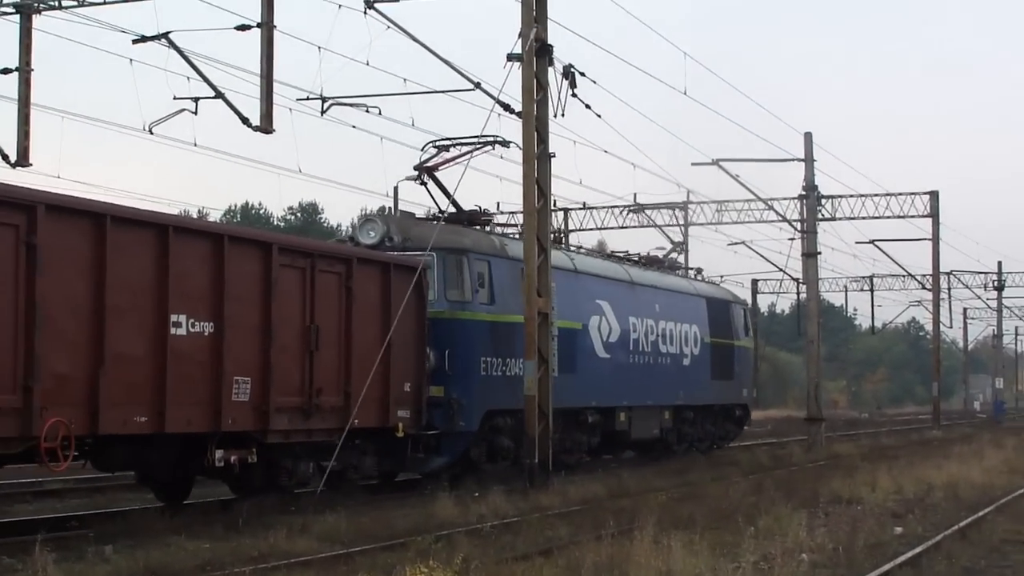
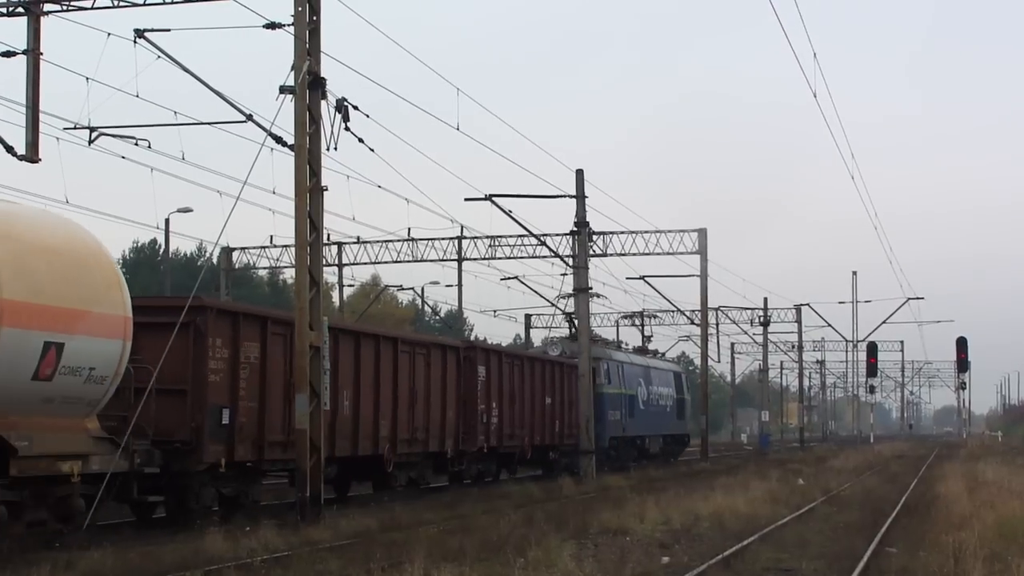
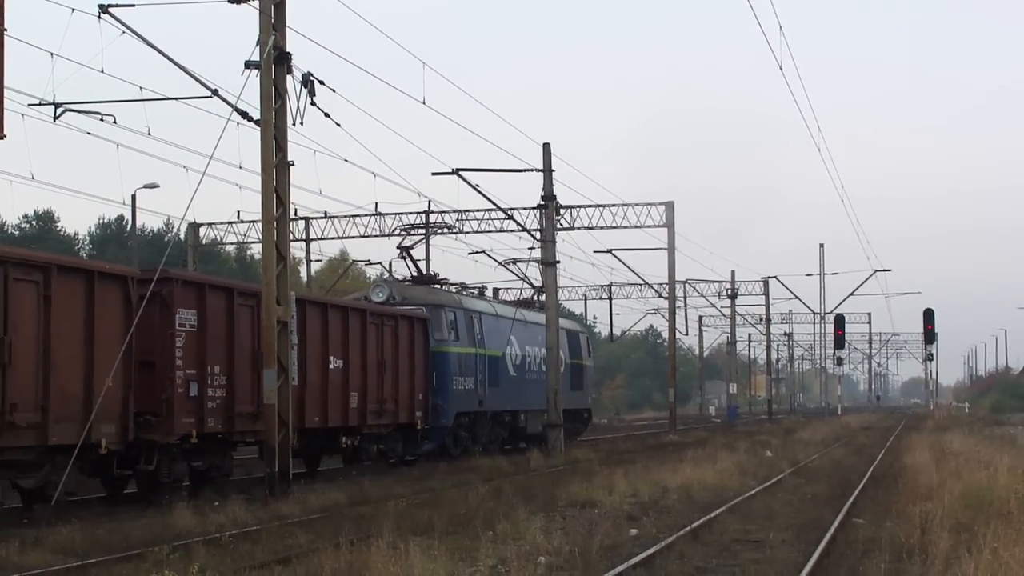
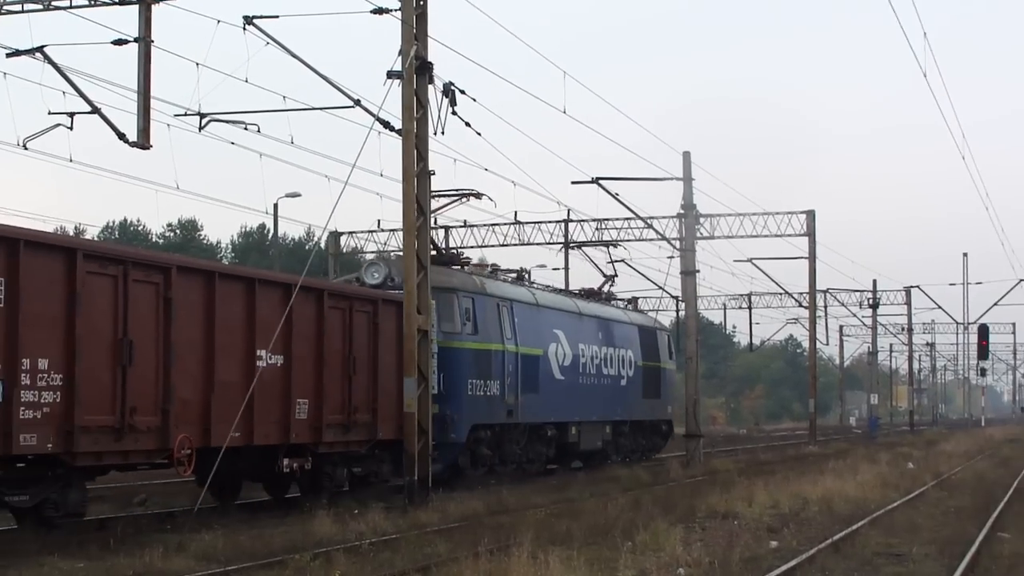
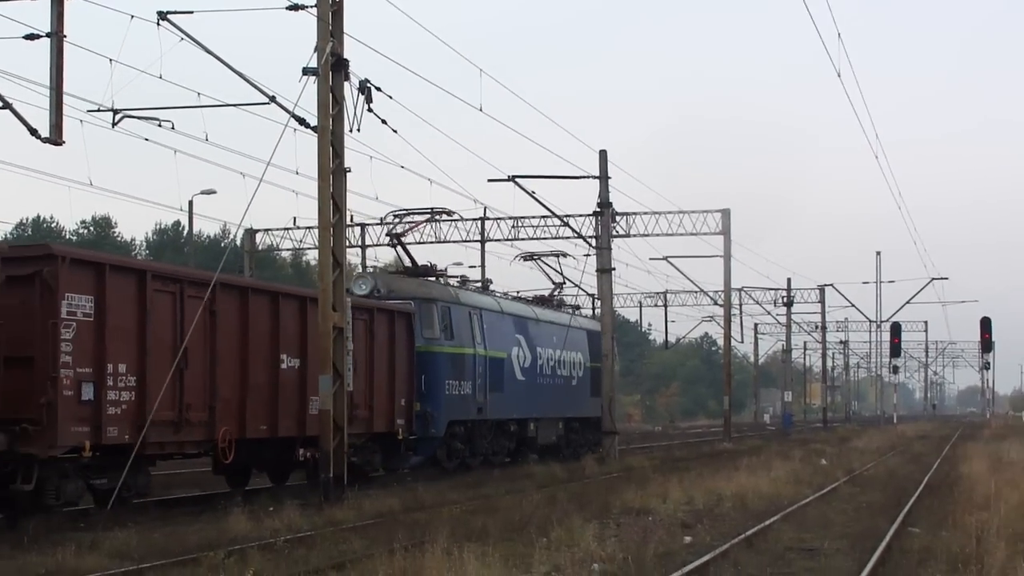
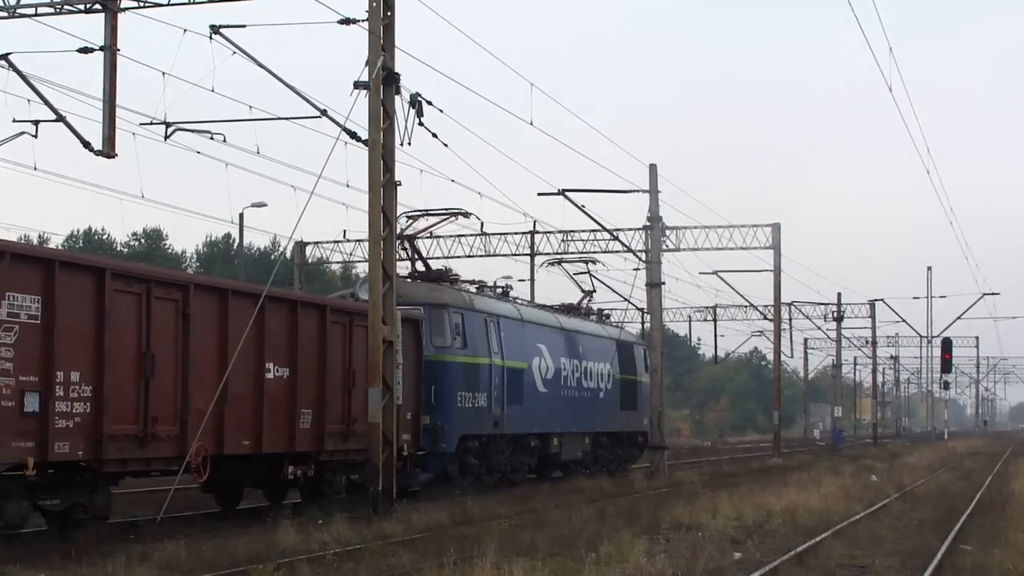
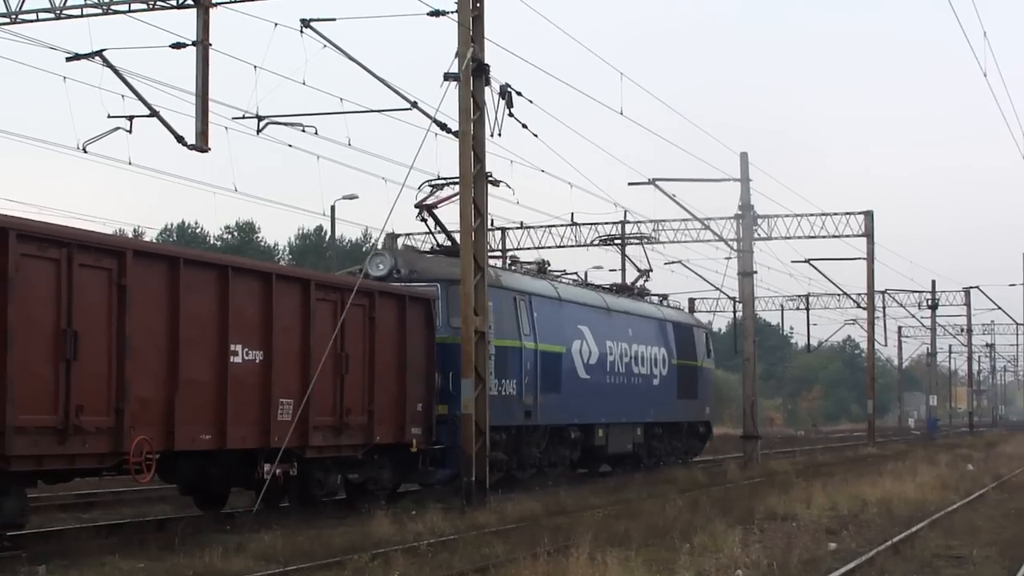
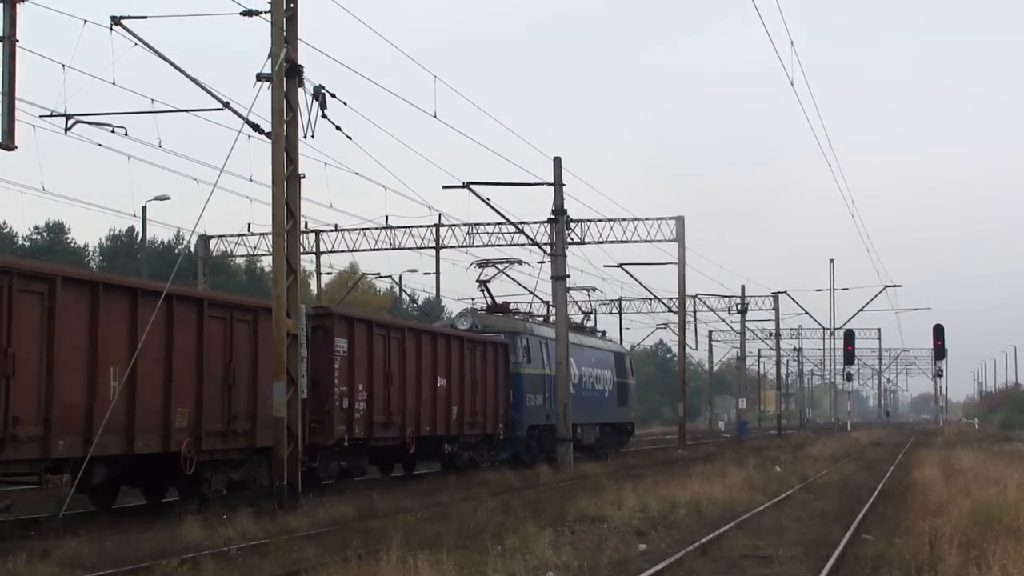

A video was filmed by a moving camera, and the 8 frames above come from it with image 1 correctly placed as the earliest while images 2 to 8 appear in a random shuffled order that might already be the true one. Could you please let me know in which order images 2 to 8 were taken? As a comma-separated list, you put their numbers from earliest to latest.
7, 4, 6, 5, 3, 8, 2
